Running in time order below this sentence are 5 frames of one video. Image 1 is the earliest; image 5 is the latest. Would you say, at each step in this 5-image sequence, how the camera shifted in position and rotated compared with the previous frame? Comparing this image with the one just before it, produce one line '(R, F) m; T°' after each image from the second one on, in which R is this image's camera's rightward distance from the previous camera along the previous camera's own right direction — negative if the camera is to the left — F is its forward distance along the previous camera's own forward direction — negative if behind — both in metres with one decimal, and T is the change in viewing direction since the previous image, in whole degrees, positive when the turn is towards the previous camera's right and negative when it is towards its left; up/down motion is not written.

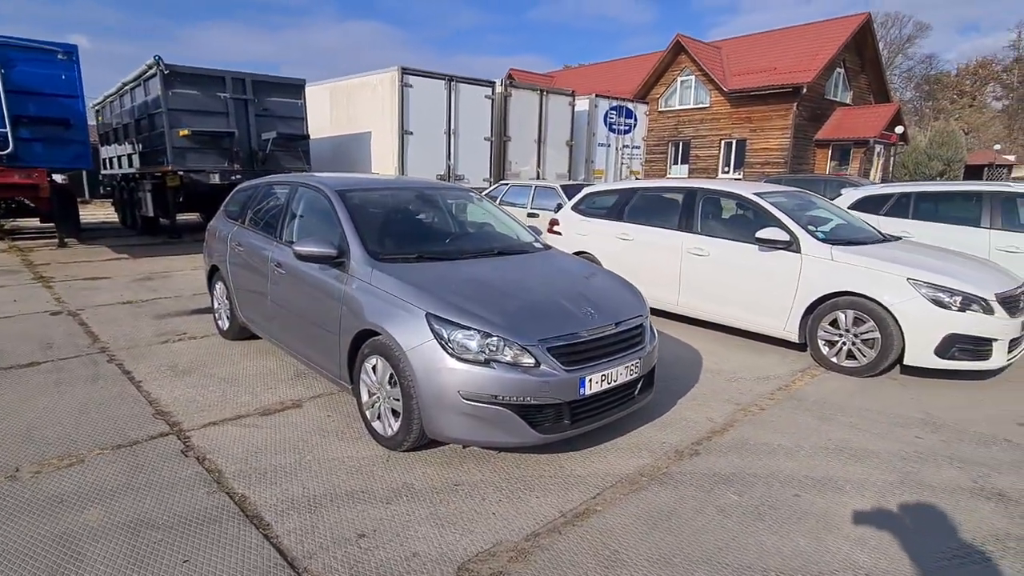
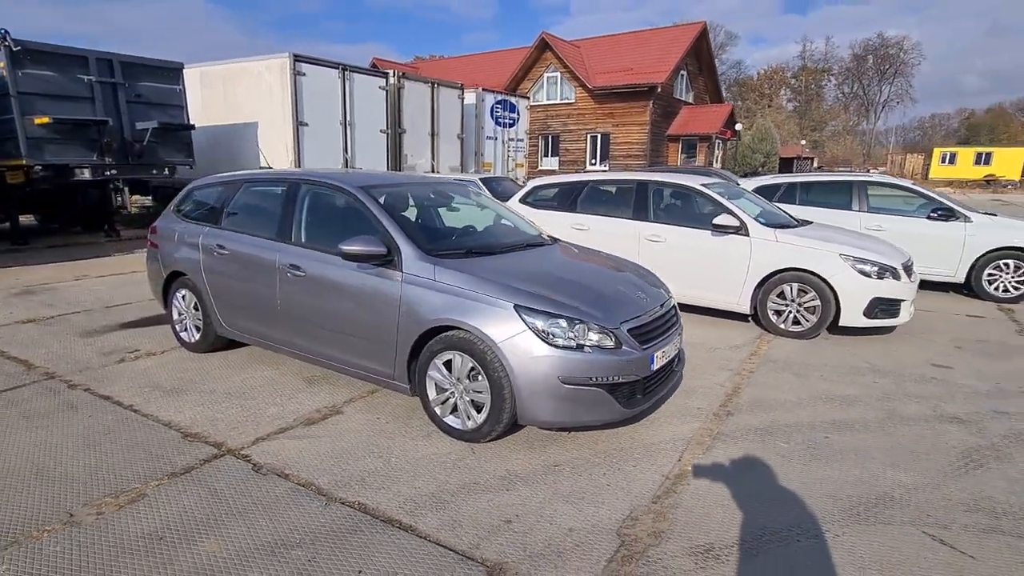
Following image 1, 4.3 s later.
(-1.3, 0.0) m; +14°
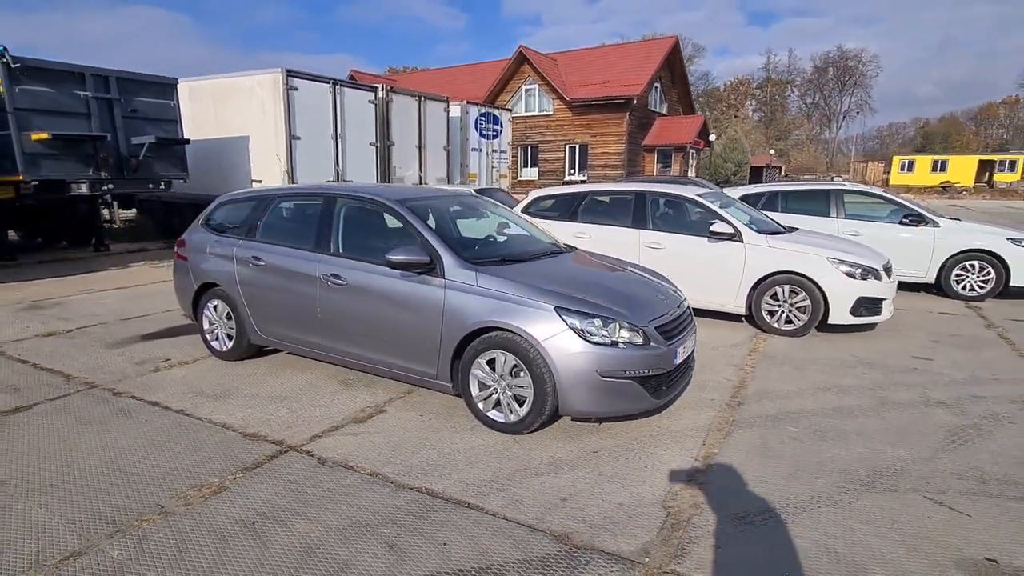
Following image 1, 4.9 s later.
(-0.4, -0.3) m; +3°
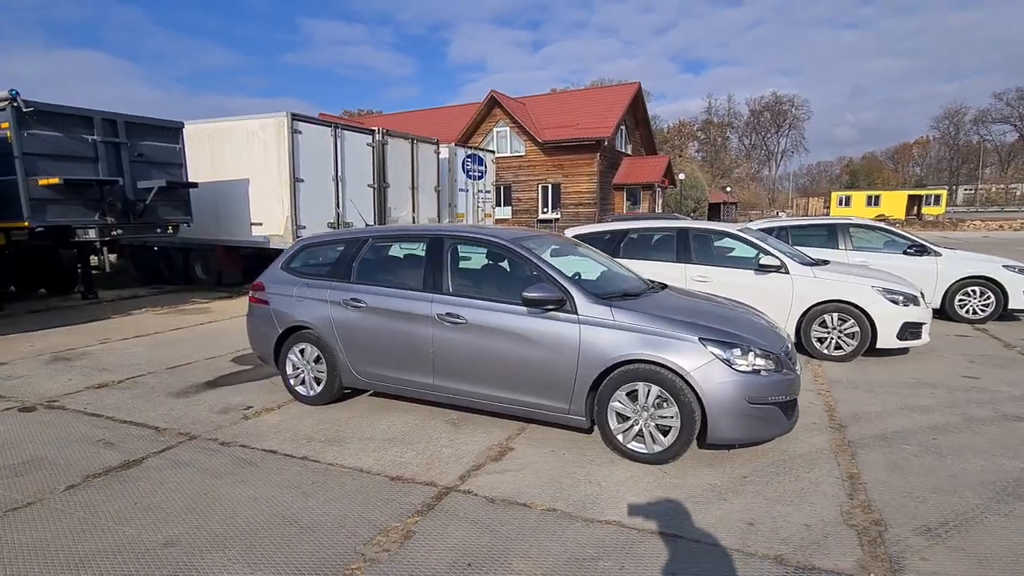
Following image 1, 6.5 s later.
(-1.2, -0.1) m; +5°
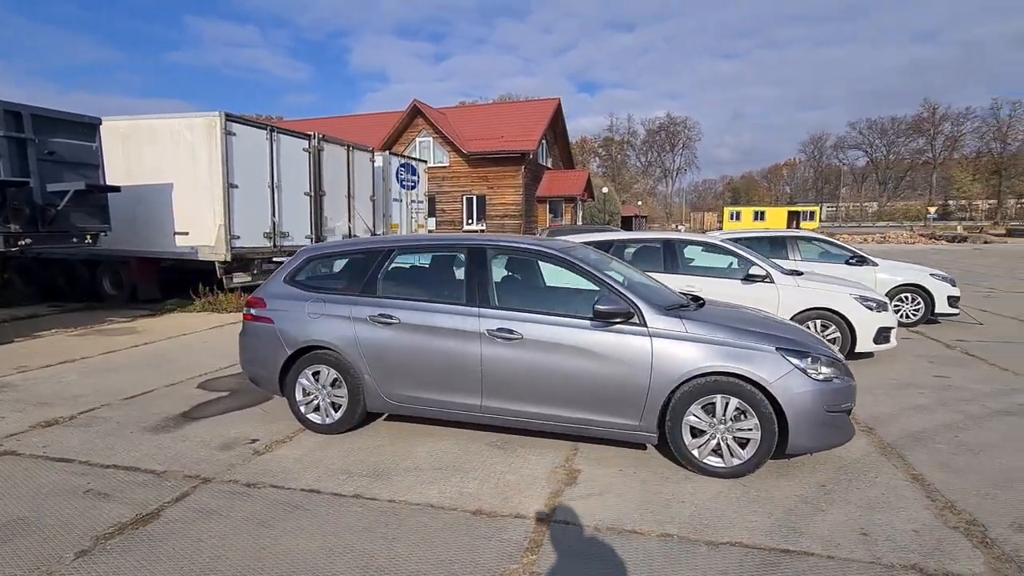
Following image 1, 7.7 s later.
(-1.1, +0.3) m; +9°
